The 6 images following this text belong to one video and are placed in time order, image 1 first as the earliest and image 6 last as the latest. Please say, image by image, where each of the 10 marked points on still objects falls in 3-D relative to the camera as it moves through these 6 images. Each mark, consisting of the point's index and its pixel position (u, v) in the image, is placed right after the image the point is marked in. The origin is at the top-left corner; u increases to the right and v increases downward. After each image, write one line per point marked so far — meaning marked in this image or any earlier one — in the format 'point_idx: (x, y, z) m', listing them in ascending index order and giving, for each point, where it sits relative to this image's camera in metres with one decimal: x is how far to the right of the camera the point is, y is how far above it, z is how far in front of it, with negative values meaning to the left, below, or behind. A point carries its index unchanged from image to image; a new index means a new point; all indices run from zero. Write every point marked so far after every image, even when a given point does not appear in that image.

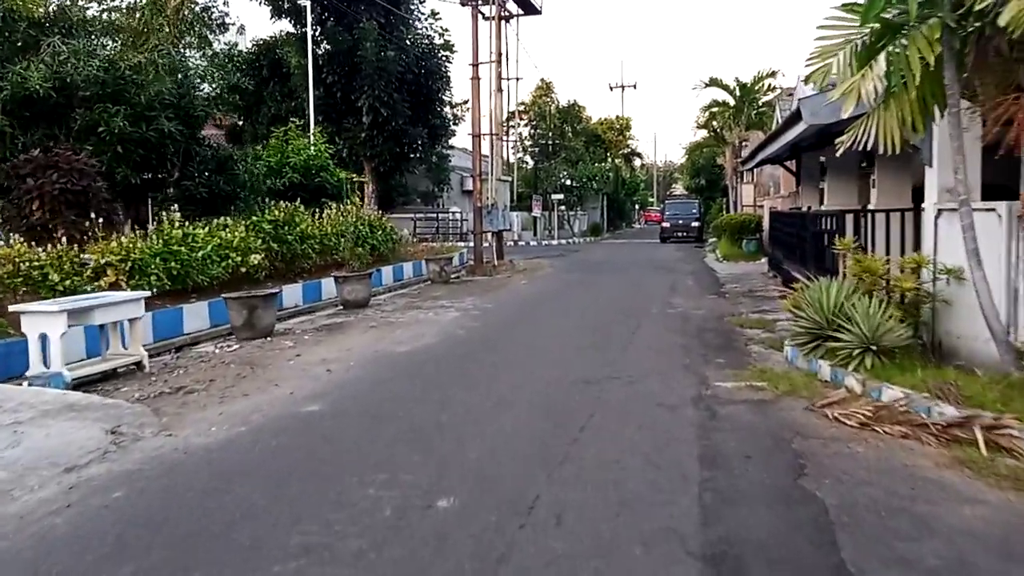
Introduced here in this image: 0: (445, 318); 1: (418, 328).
0: (-1.2, -0.5, +13.6) m
1: (-1.6, -0.7, +12.5) m
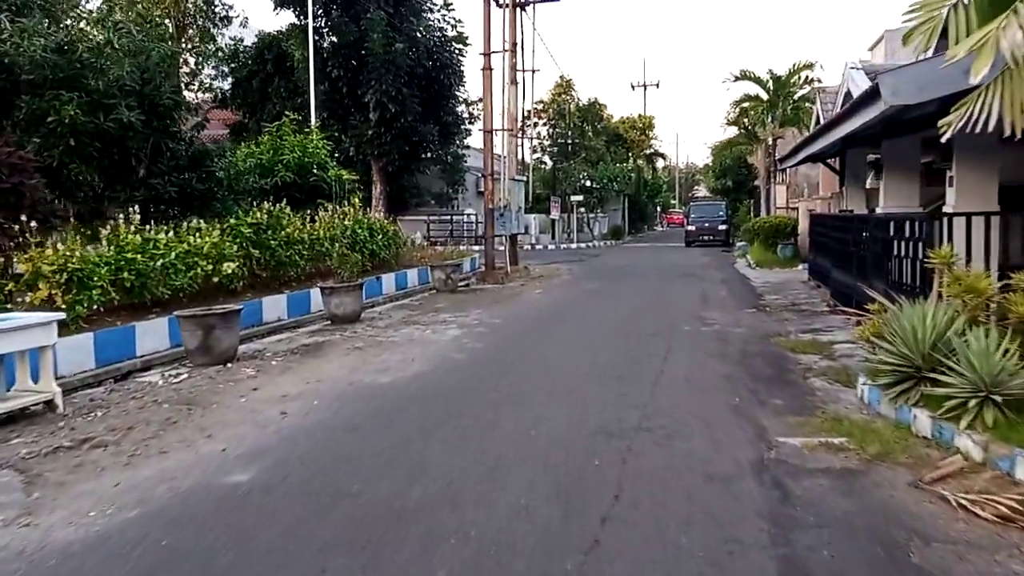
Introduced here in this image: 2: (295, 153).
0: (-1.1, -0.8, +11.7) m
1: (-1.5, -0.9, +10.6) m
2: (-5.3, +3.3, +18.3) m
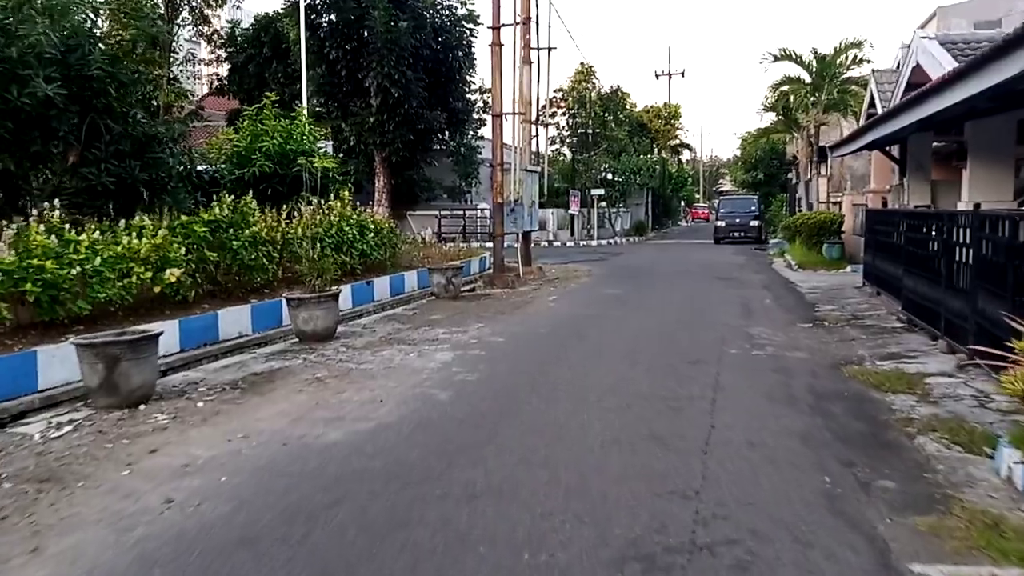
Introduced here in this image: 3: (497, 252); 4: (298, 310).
0: (-1.1, -0.9, +9.4) m
1: (-1.5, -1.1, +8.3) m
2: (-5.1, +3.2, +16.1) m
3: (-0.4, +0.9, +19.3) m
4: (-3.1, -0.3, +10.8) m
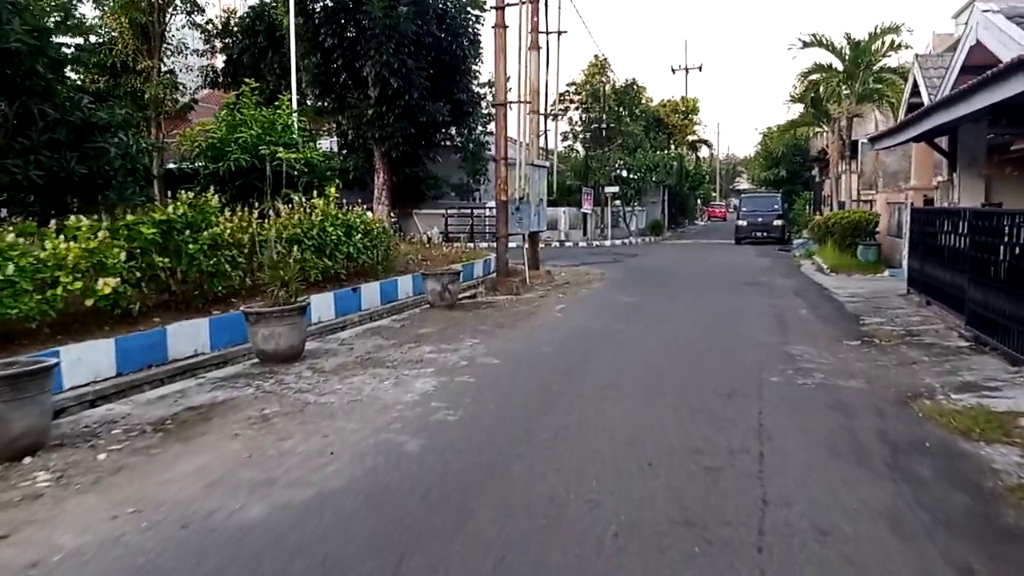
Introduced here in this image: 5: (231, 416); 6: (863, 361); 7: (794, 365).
0: (-1.1, -1.1, +7.8) m
1: (-1.6, -1.2, +6.7) m
2: (-5.0, +3.1, +14.5) m
3: (-0.3, +0.8, +17.7) m
4: (-3.1, -0.5, +9.2) m
5: (-2.7, -1.2, +7.2) m
6: (+4.4, -0.9, +9.4) m
7: (+3.4, -0.9, +9.1) m
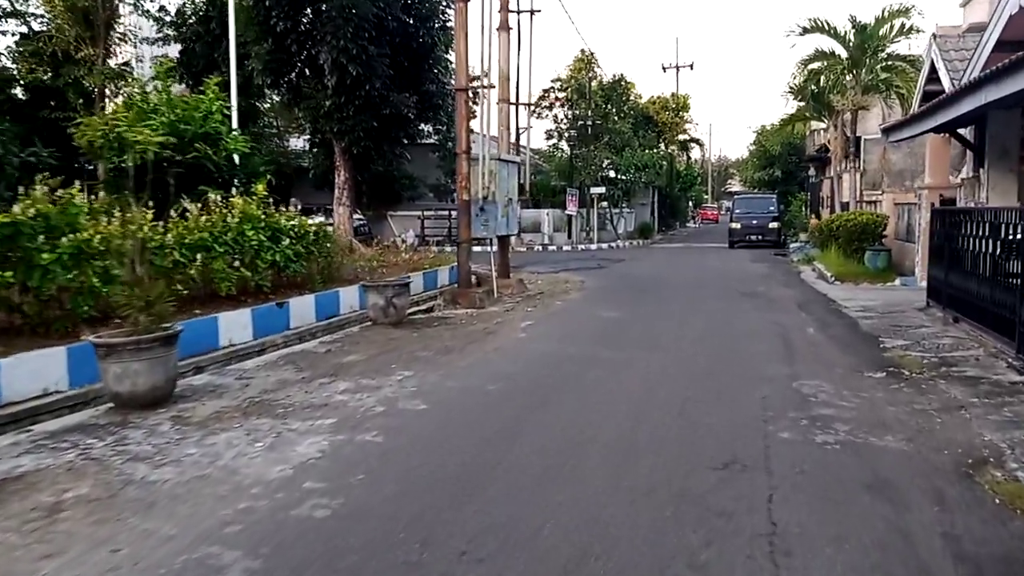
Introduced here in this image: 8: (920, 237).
0: (-1.8, -1.3, +5.6) m
1: (-2.2, -1.4, +4.5) m
2: (-5.7, +2.8, +12.3) m
3: (-1.0, +0.5, +15.5) m
4: (-3.8, -0.7, +7.0) m
5: (-3.3, -1.4, +5.0) m
6: (+3.7, -1.1, +7.3) m
7: (+2.8, -1.2, +7.0) m
8: (+8.8, +1.1, +16.2) m
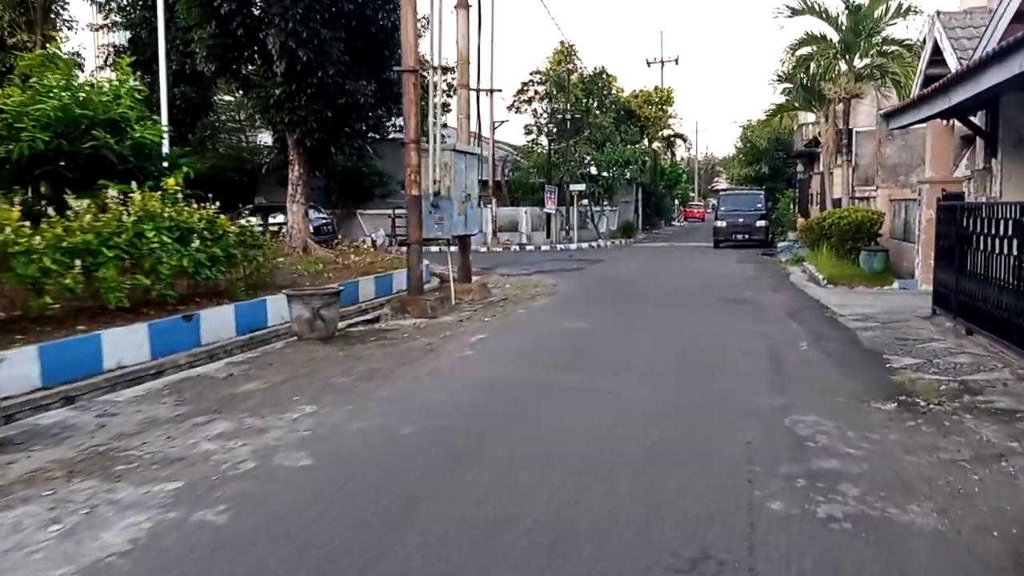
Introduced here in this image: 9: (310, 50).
0: (-2.4, -1.5, +3.9) m
1: (-2.8, -1.6, +2.9) m
2: (-6.5, +2.7, +10.6) m
3: (-1.8, +0.4, +13.9) m
4: (-4.4, -0.8, +5.4) m
5: (-3.9, -1.6, +3.3) m
6: (+3.1, -1.3, +5.7) m
7: (+2.1, -1.3, +5.4) m
8: (+8.0, +1.0, +14.7) m
9: (-5.1, +6.0, +19.0) m
